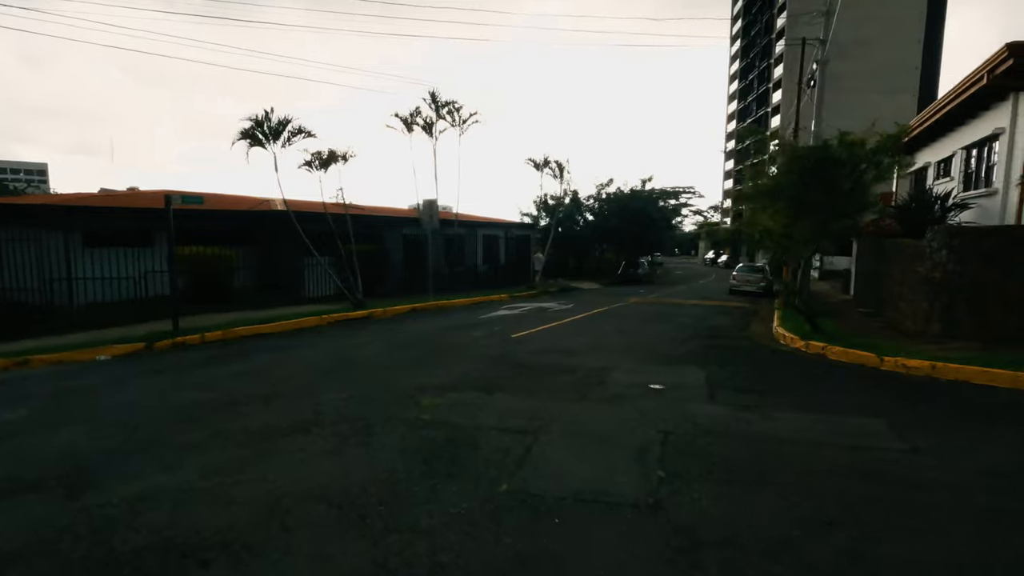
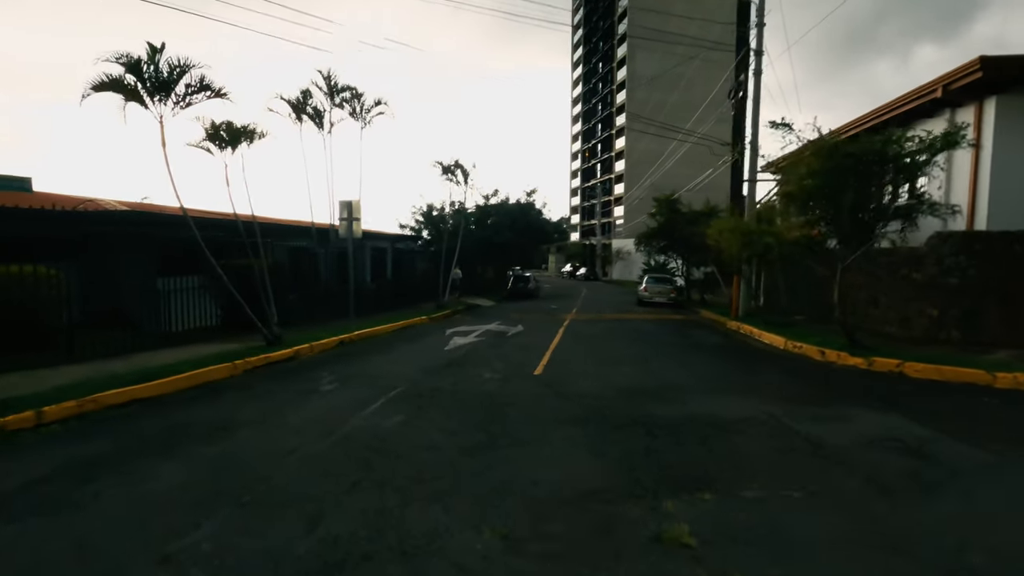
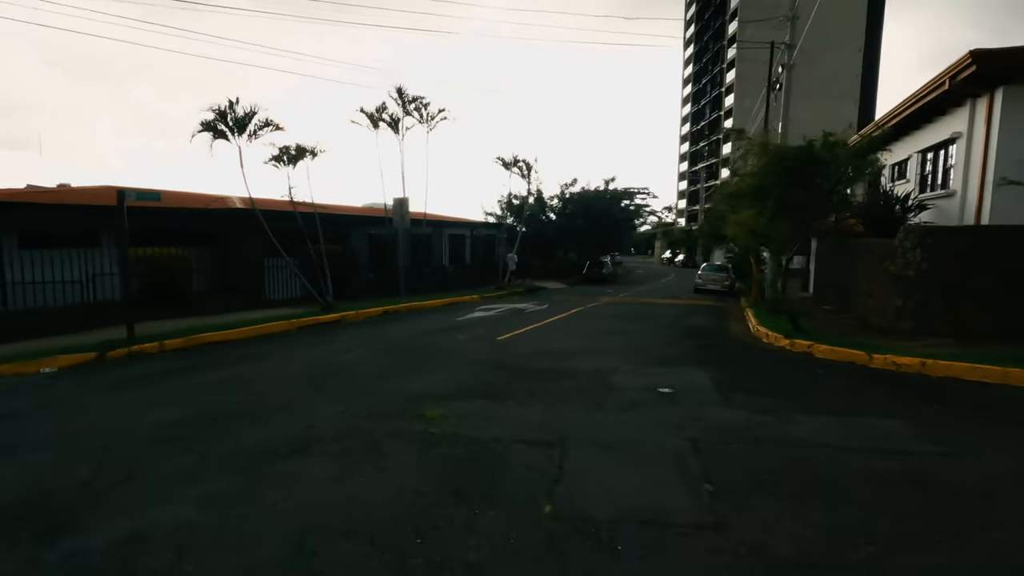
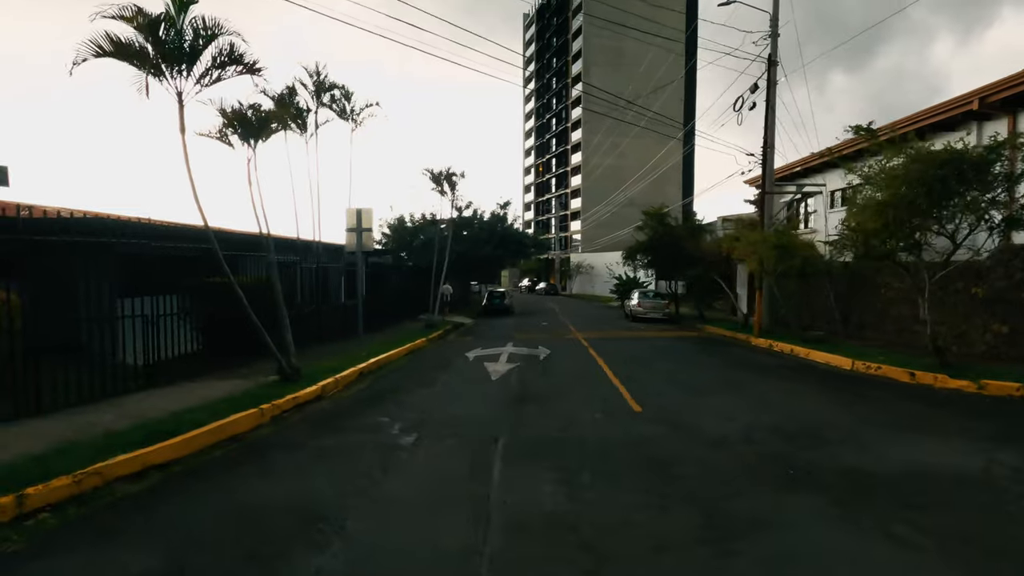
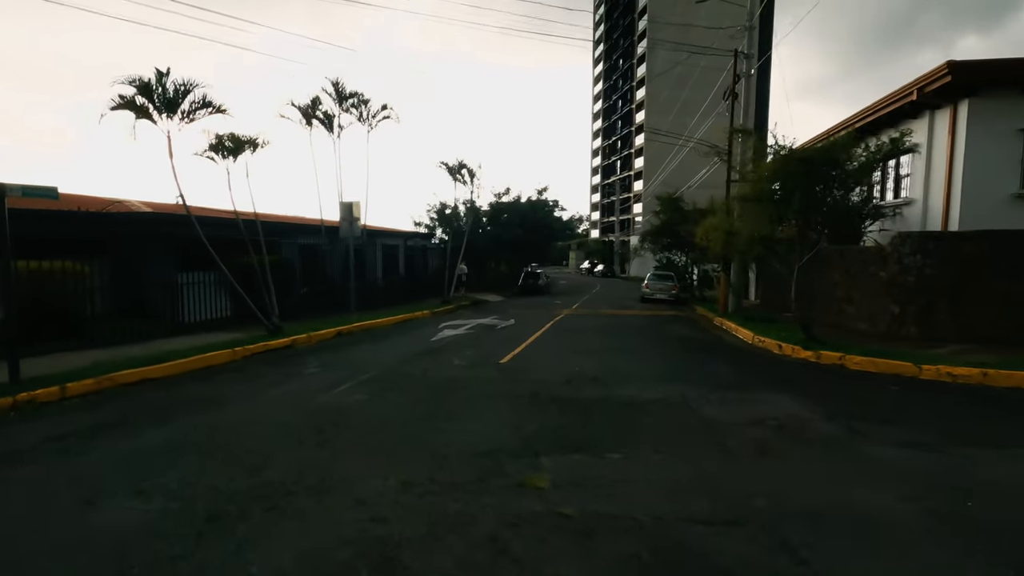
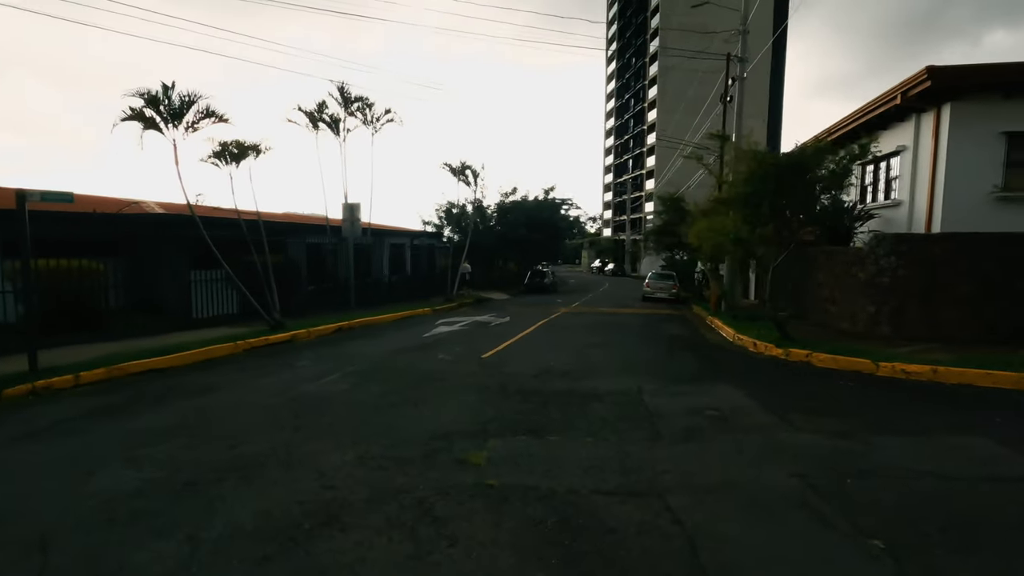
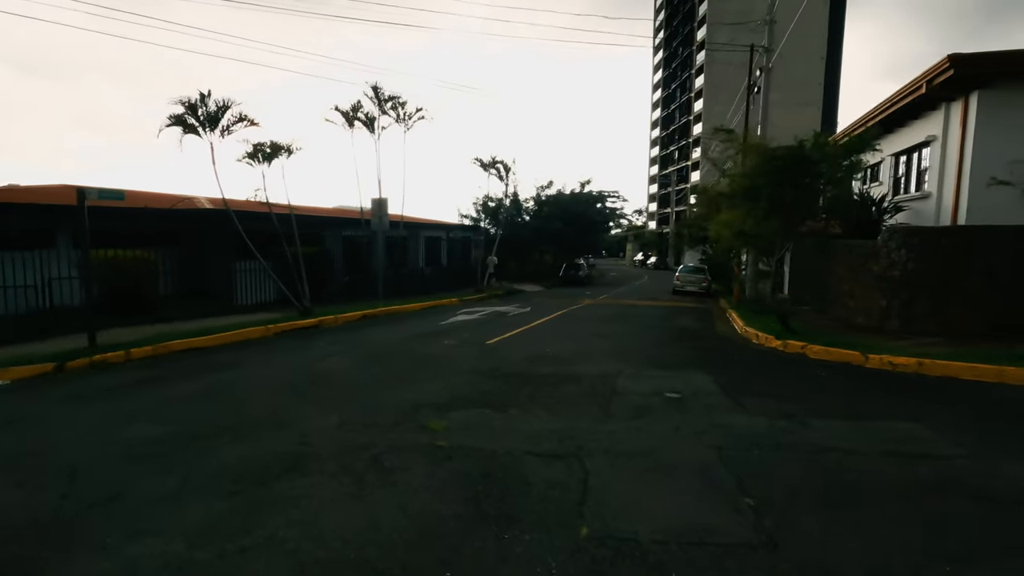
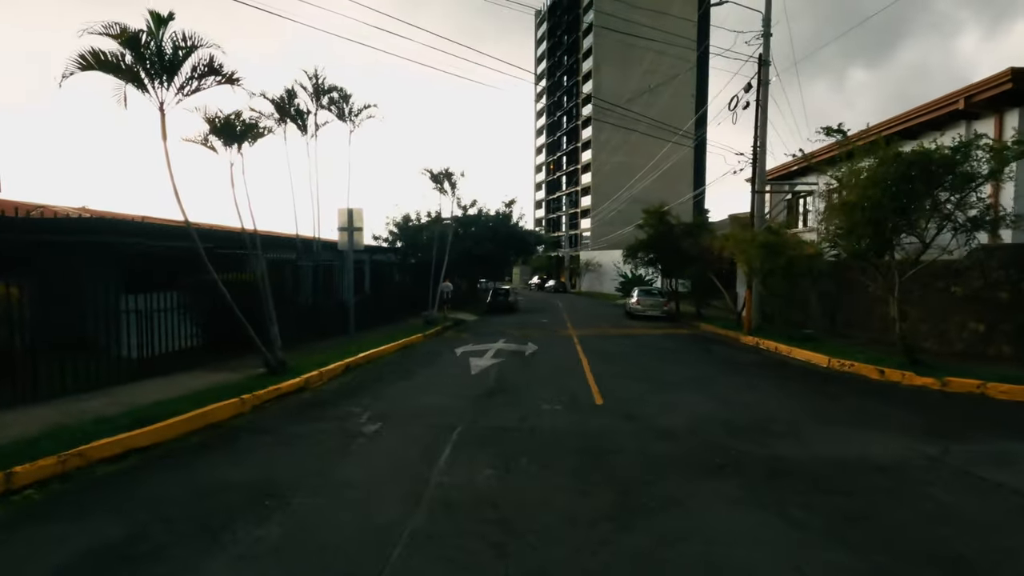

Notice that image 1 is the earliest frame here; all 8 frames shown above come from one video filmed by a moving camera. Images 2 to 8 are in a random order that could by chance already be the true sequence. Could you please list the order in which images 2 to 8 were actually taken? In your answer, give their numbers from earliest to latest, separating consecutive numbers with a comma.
3, 7, 6, 5, 2, 8, 4
